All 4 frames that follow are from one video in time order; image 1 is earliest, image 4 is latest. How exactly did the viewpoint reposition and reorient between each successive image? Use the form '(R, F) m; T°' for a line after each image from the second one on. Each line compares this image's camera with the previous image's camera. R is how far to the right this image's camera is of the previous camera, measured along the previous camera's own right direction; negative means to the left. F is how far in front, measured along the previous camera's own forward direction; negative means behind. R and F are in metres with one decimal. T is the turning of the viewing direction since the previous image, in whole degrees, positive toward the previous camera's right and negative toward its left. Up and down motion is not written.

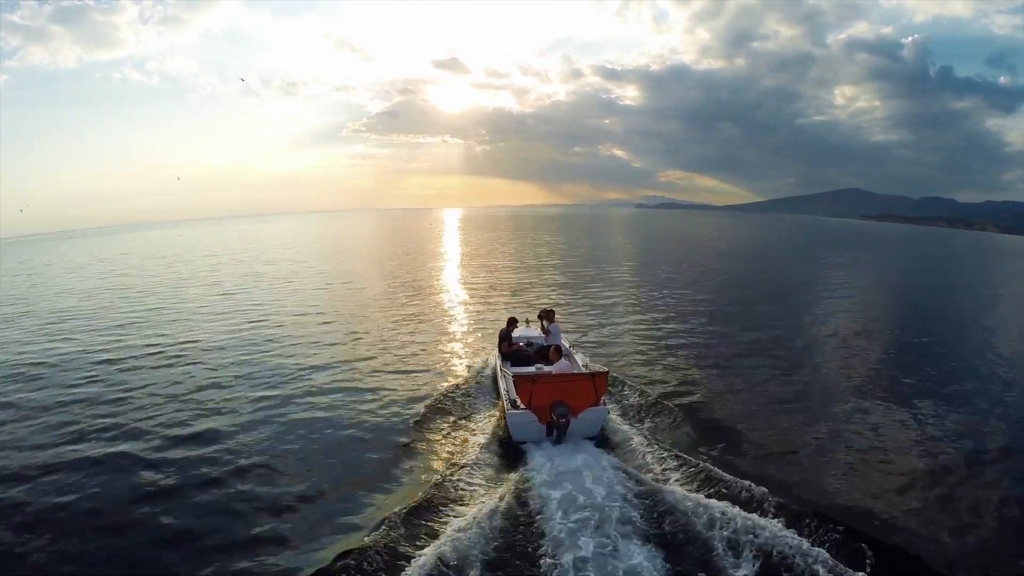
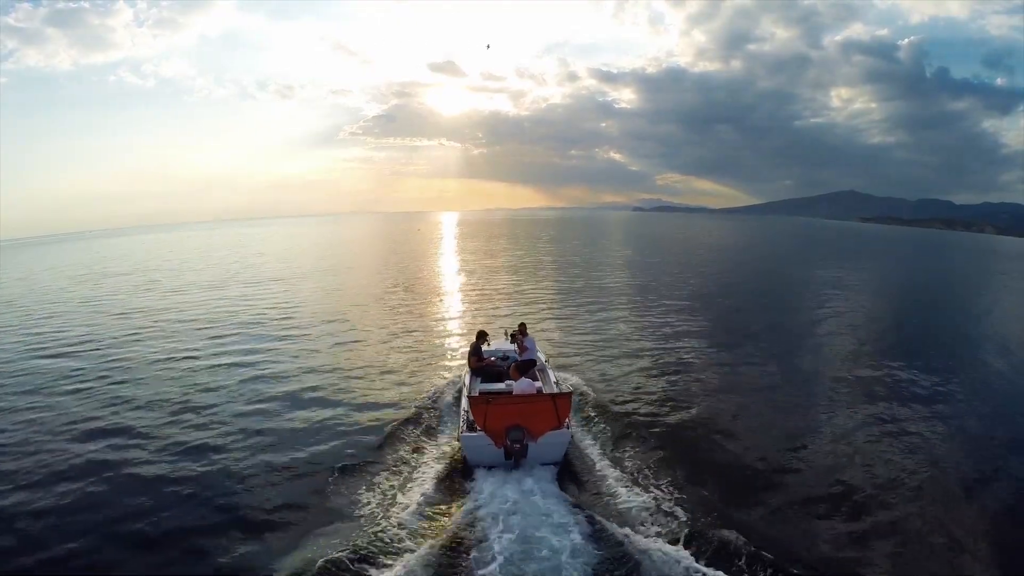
(-0.5, +1.7) m; 0°
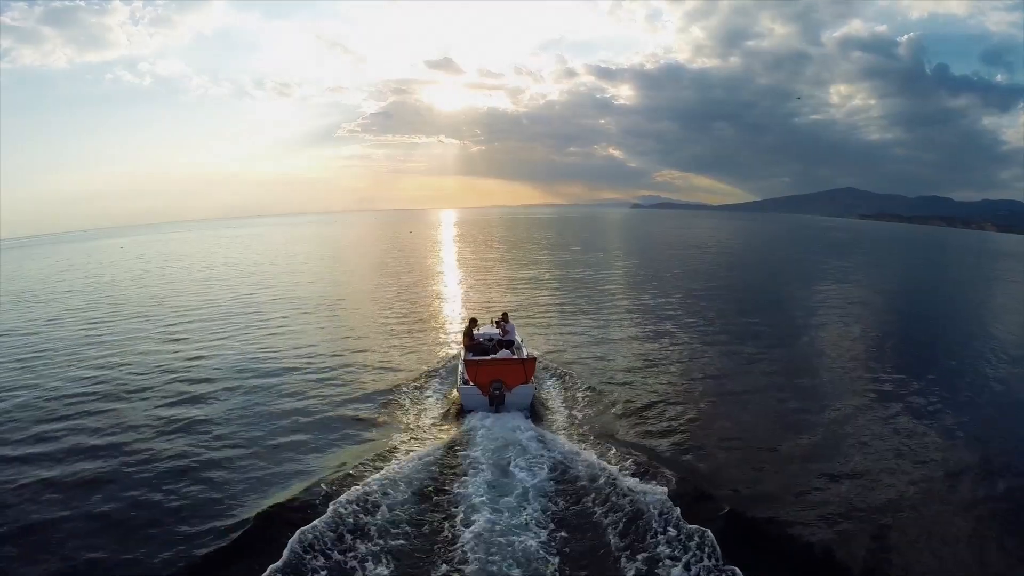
(+0.4, -0.9) m; 0°
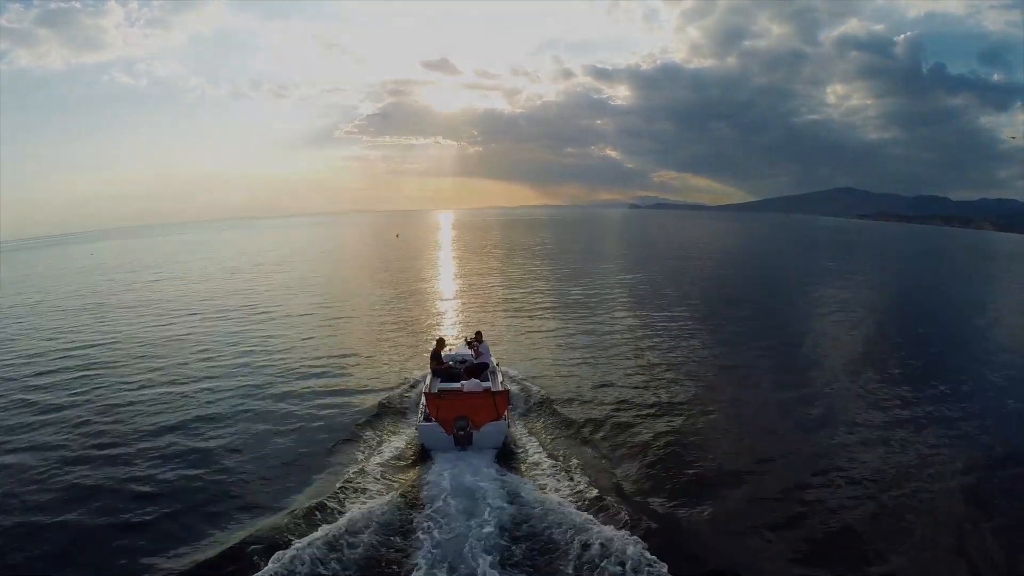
(-0.4, +1.0) m; 0°
